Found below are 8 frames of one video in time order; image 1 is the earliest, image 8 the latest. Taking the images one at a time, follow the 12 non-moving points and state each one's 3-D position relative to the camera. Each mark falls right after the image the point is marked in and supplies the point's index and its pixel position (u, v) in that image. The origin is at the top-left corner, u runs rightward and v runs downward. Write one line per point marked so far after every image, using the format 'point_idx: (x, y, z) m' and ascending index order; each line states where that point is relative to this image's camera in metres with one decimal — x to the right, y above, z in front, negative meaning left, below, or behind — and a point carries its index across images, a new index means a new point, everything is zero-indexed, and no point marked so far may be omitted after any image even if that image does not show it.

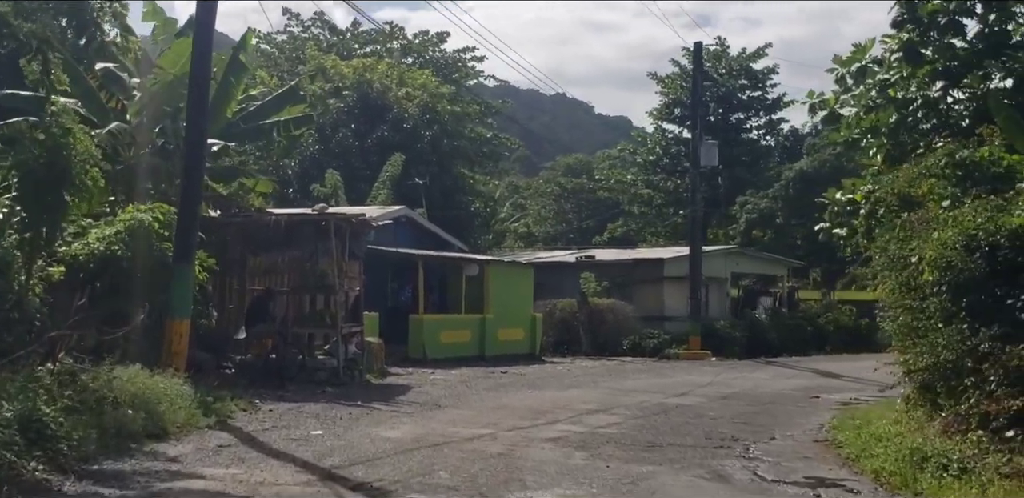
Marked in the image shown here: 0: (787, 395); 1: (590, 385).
0: (+4.7, -2.5, +19.8) m
1: (+1.2, -2.2, +18.0) m
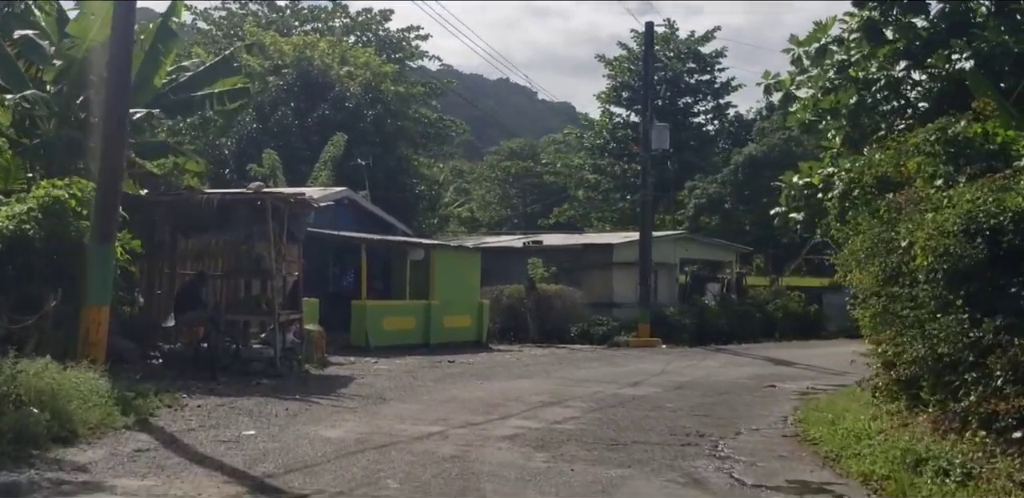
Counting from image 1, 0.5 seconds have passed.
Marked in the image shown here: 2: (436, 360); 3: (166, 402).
0: (+3.9, -2.3, +19.2) m
1: (+0.4, -1.9, +17.3) m
2: (-1.3, -1.8, +19.1) m
3: (-3.0, -1.3, +9.9) m
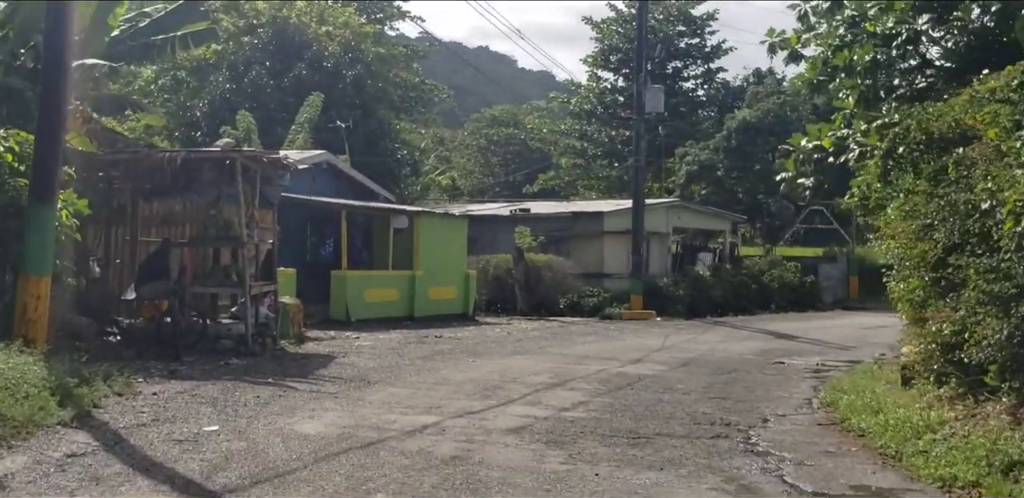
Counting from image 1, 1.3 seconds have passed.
0: (+3.7, -1.8, +18.0) m
1: (+0.3, -1.4, +16.0) m
2: (-1.4, -1.3, +17.8) m
3: (-3.0, -1.0, +8.6) m
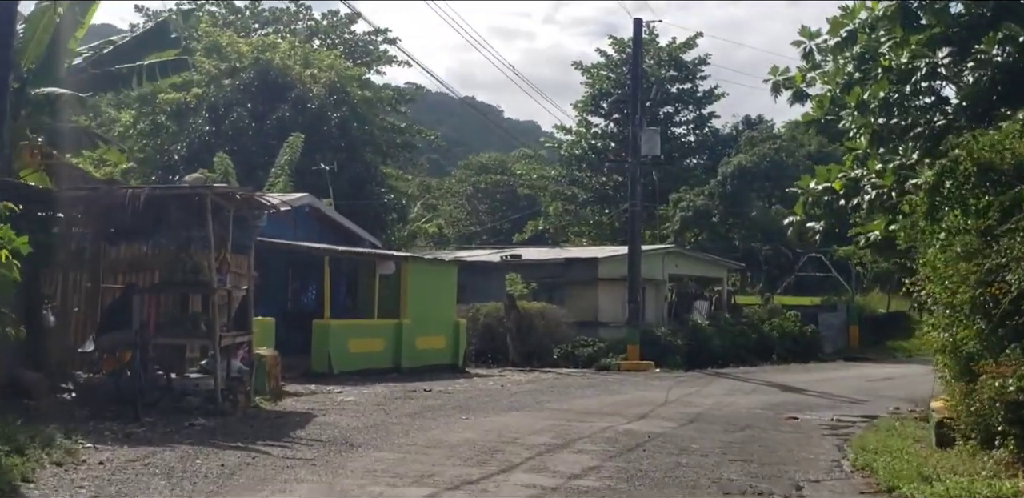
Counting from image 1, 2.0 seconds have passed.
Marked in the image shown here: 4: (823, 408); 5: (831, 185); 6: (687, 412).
0: (+3.6, -2.4, +16.9) m
1: (+0.3, -2.1, +14.8) m
2: (-1.5, -2.0, +16.6) m
3: (-2.9, -1.3, +7.4) m
4: (+5.1, -2.6, +18.8) m
5: (+4.6, +0.9, +16.5) m
6: (+2.5, -2.3, +16.6) m
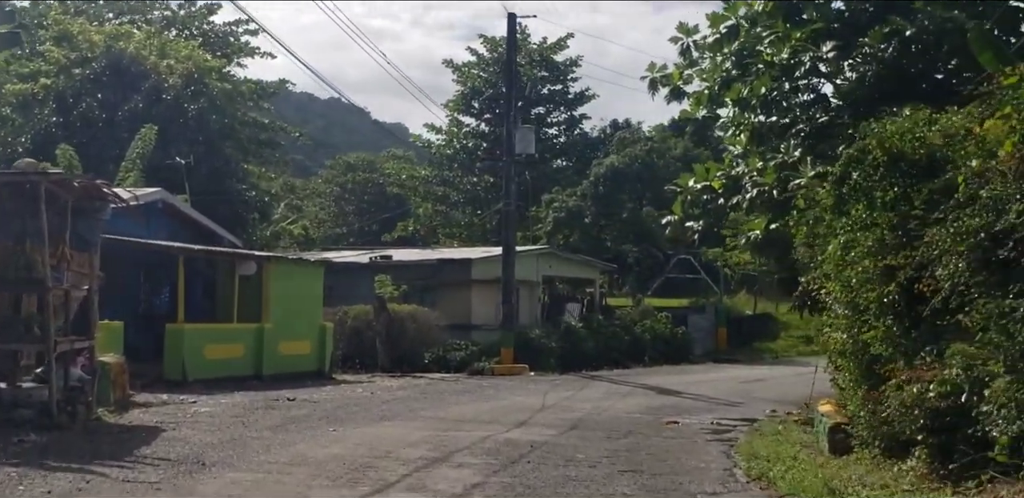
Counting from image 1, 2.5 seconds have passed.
0: (+1.8, -2.4, +16.3) m
1: (-1.3, -2.0, +13.9) m
2: (-3.2, -2.0, +15.4) m
3: (-3.6, -1.3, +6.1) m
4: (+3.1, -2.6, +18.4) m
5: (+2.8, +0.9, +16.0) m
6: (+0.7, -2.3, +15.9) m
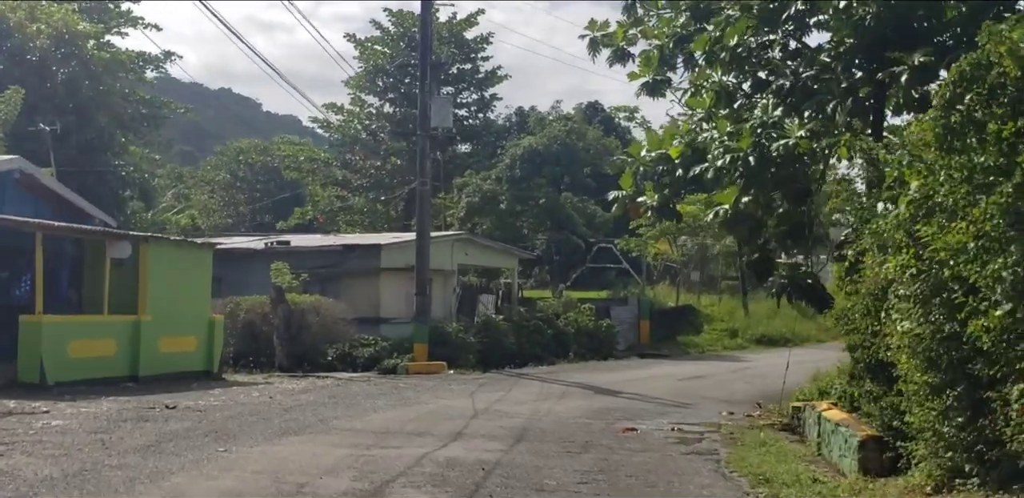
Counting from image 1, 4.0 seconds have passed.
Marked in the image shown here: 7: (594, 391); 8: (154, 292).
0: (+0.9, -2.2, +13.9) m
1: (-1.9, -1.8, +11.2) m
2: (-4.0, -1.7, +12.5) m
3: (-3.5, -1.0, +3.2) m
4: (+2.0, -2.3, +16.1) m
5: (+2.0, +1.2, +13.7) m
6: (-0.1, -2.1, +13.4) m
7: (+1.4, -2.4, +19.5) m
8: (-5.6, -0.7, +17.9) m
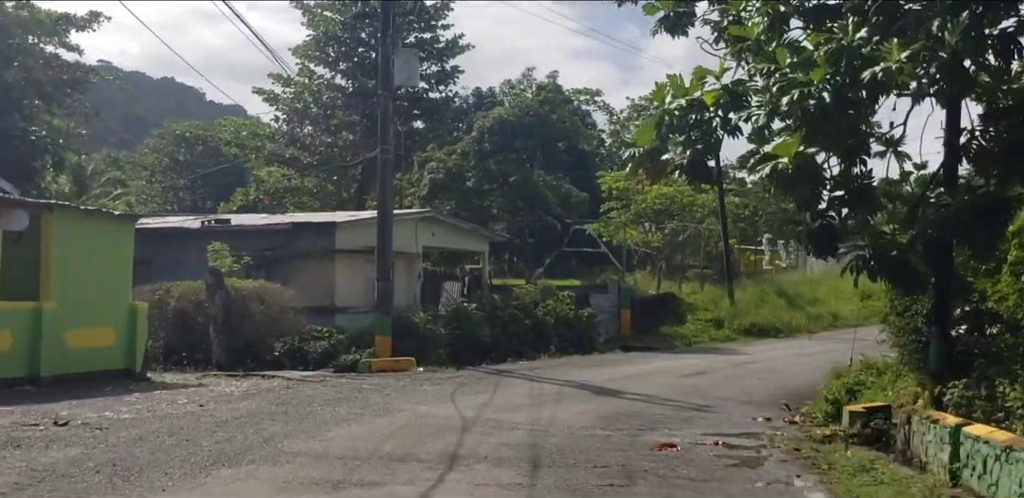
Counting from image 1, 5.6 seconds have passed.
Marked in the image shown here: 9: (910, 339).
0: (+1.0, -1.8, +10.8) m
1: (-1.8, -1.4, +8.0) m
2: (-3.9, -1.4, +9.3) m
3: (-3.0, -0.8, 0.0) m
4: (+1.9, -2.0, +13.1) m
5: (+2.0, +1.5, +10.6) m
6: (0.0, -1.7, +10.3) m
7: (+1.2, -2.0, +16.5) m
8: (-5.7, -0.3, +14.5) m
9: (+5.6, -1.3, +16.0) m
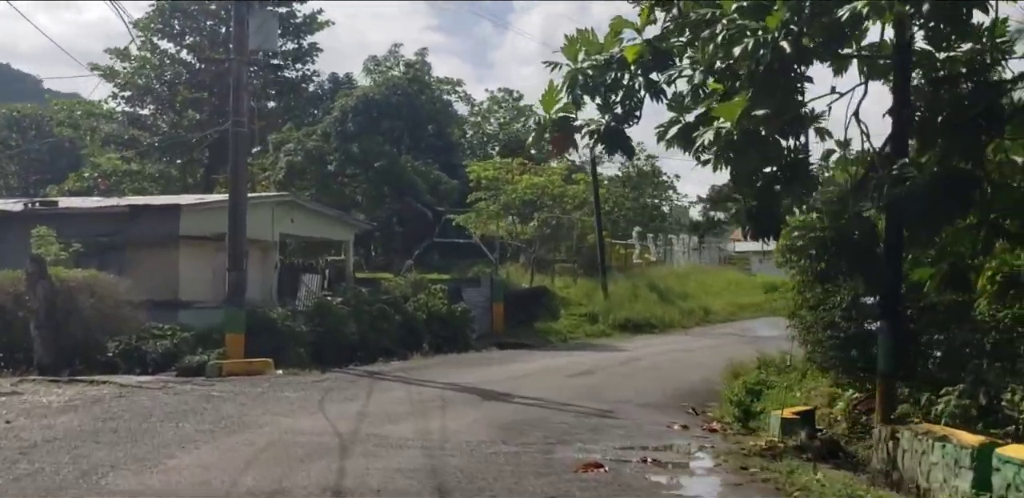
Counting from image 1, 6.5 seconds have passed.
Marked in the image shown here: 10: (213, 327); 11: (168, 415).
0: (+0.1, -1.7, +8.9) m
1: (-2.2, -1.3, +5.8) m
2: (-4.5, -1.2, +6.7) m
3: (-2.4, -0.6, -2.3) m
4: (+0.8, -1.8, +11.3) m
5: (+1.2, +1.7, +8.9) m
6: (-0.8, -1.6, +8.2) m
7: (-0.4, -1.9, +14.6) m
8: (-7.0, -0.1, +11.7) m
9: (+4.0, -1.1, +14.7) m
10: (-4.8, -1.3, +18.4) m
11: (-3.1, -1.5, +10.4) m
